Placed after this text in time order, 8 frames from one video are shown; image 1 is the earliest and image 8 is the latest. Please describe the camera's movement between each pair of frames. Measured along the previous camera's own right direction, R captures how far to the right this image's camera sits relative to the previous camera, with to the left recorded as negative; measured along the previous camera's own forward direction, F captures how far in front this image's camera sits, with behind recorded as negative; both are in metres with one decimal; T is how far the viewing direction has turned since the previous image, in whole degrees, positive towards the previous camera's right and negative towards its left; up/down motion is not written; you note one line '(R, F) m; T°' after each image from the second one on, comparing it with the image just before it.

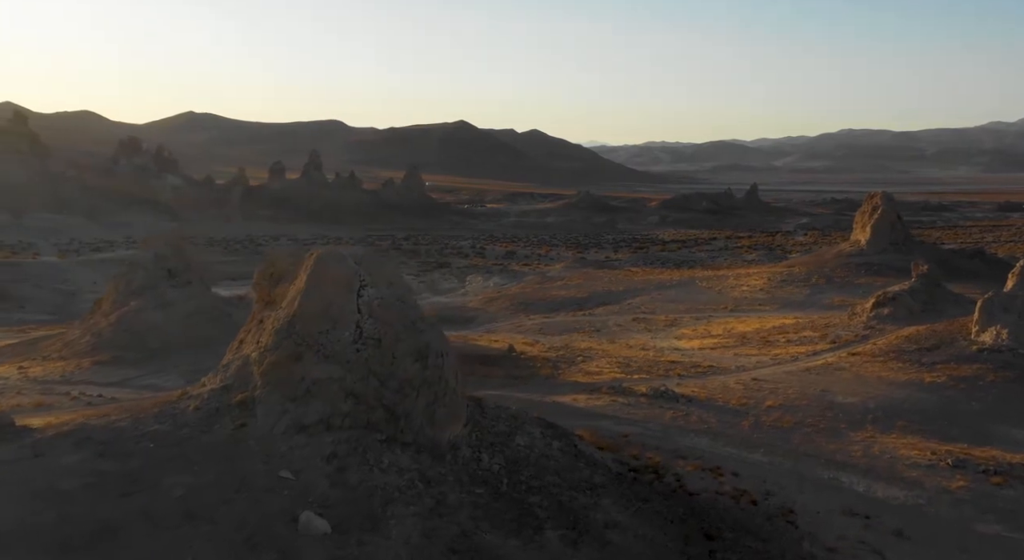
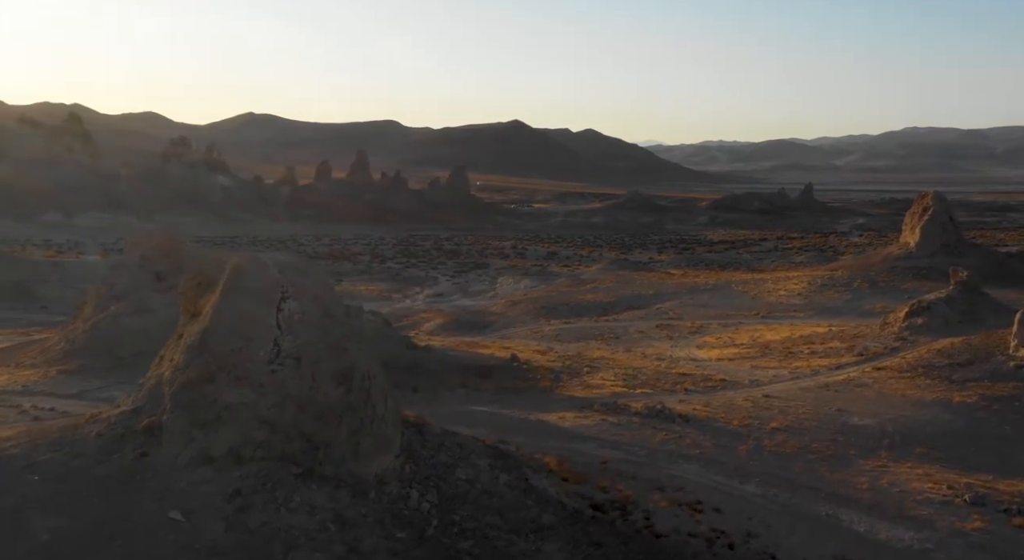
(+0.9, +0.9) m; -3°
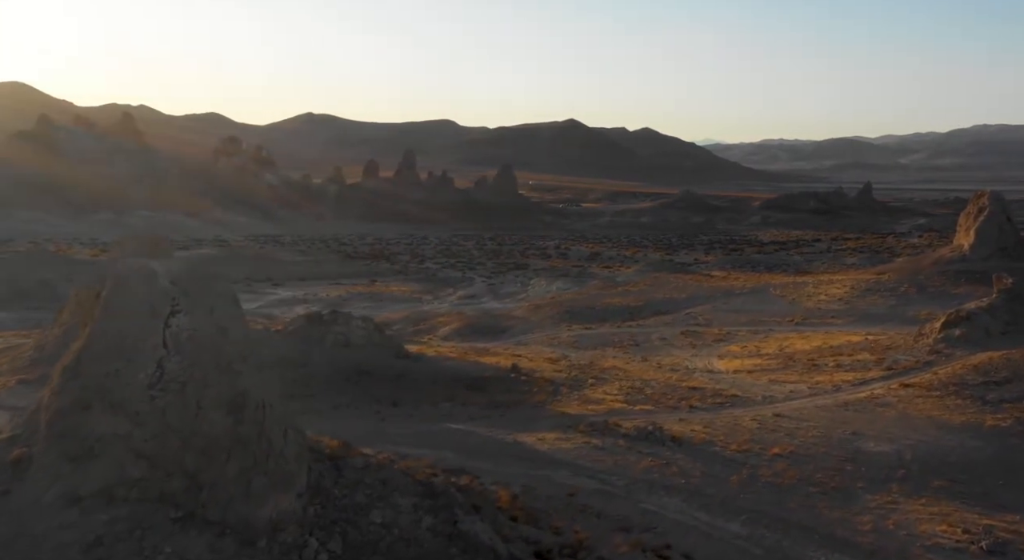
(+0.9, +1.0) m; -3°
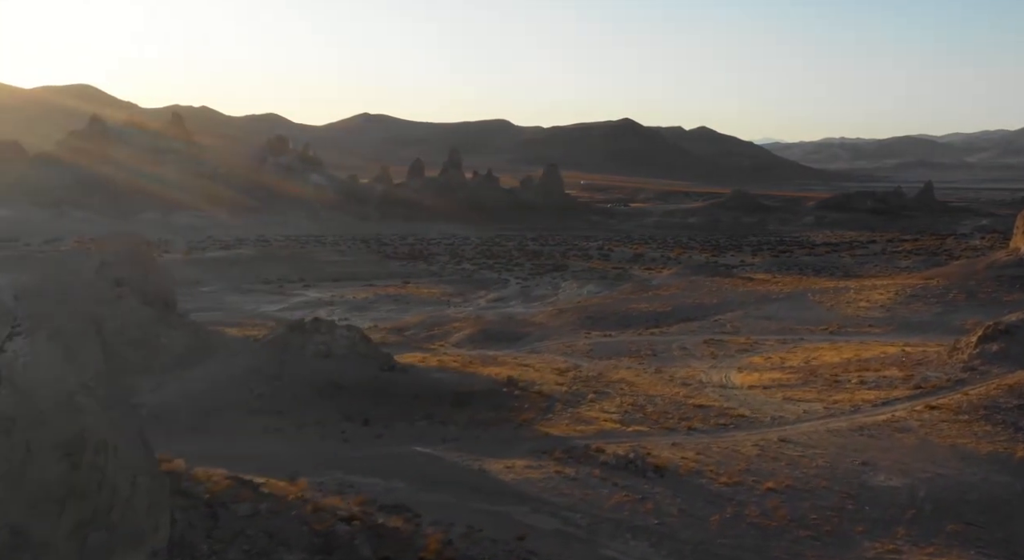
(+0.9, +1.0) m; -3°
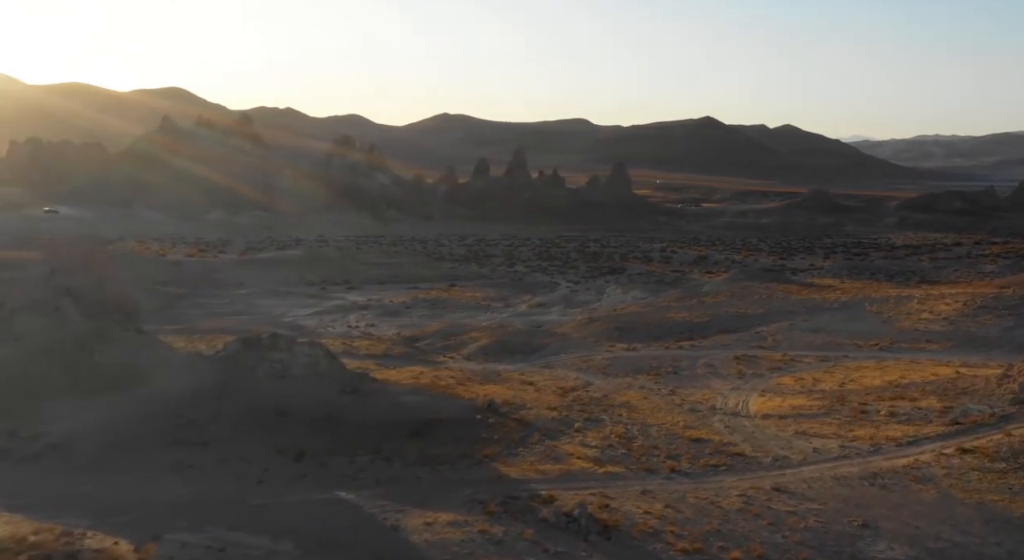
(+1.4, +1.6) m; -5°
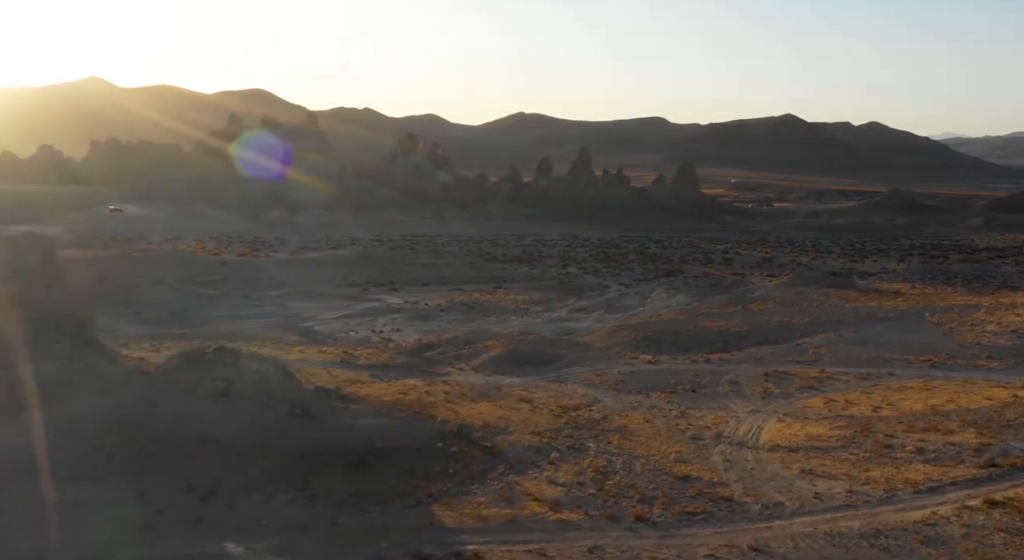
(+1.4, +1.5) m; -4°
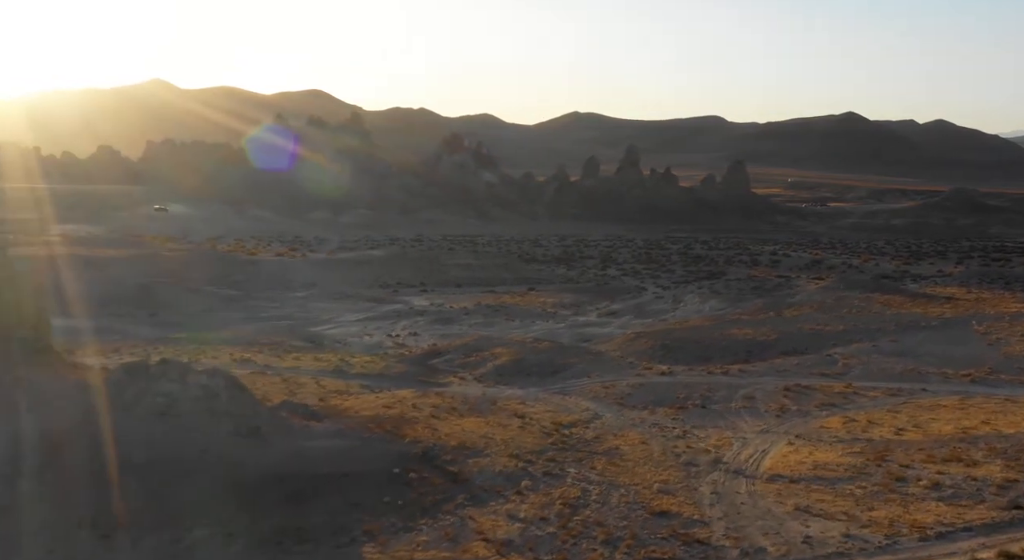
(+1.0, +1.1) m; -3°
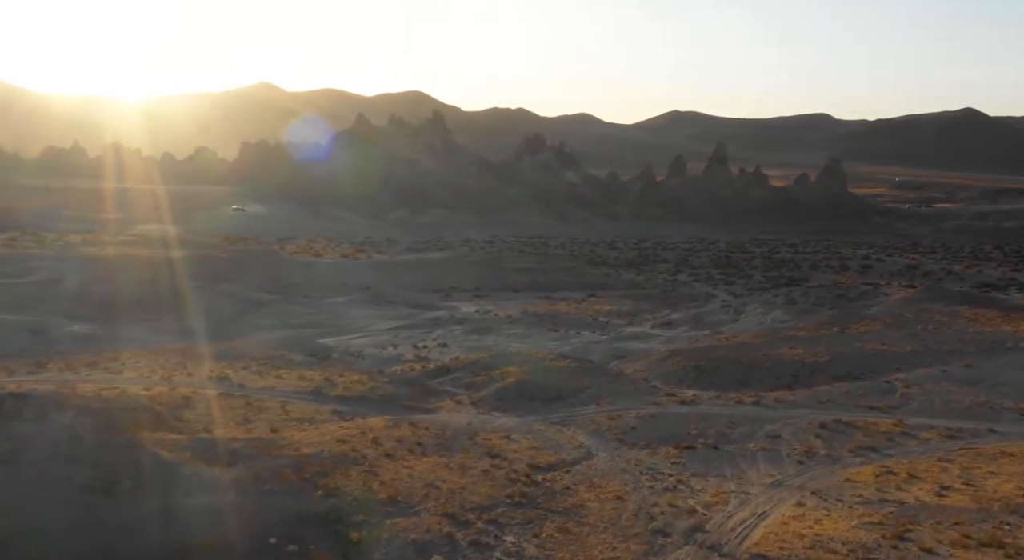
(+1.8, +2.2) m; -6°
